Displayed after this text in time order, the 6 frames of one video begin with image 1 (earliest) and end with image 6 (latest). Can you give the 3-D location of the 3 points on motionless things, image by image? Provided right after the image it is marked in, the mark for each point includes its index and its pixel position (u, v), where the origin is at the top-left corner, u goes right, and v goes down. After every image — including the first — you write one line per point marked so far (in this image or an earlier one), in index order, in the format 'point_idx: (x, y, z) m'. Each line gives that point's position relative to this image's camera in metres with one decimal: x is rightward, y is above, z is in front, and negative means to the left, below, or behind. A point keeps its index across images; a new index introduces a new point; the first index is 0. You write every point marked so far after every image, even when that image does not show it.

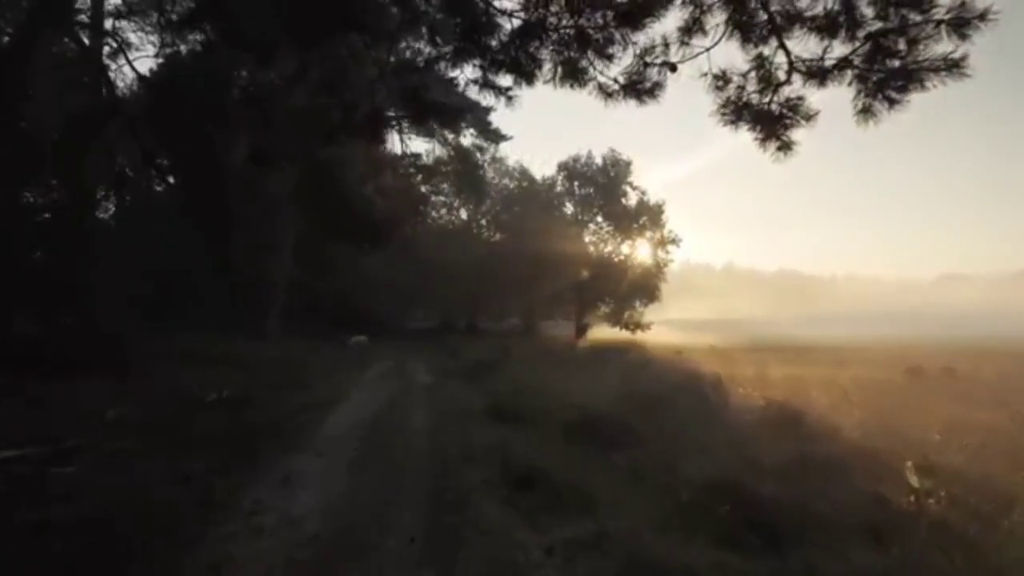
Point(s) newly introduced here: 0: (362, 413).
0: (-3.2, -2.7, +19.8) m
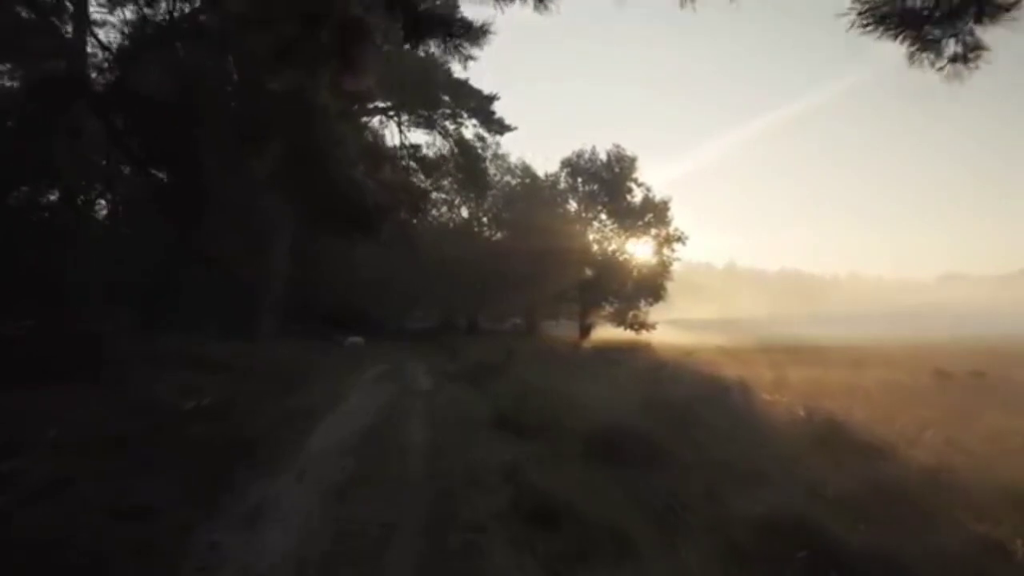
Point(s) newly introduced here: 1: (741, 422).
0: (-3.1, -2.6, +17.9) m
1: (+4.9, -3.0, +19.6) m
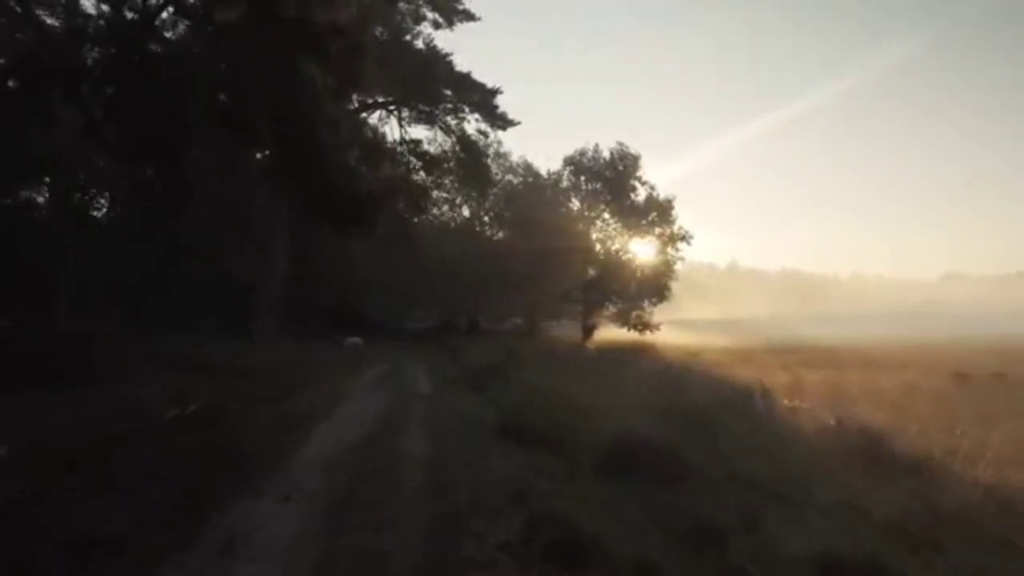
0: (-3.0, -2.6, +16.9) m
1: (+5.0, -3.0, +18.6) m
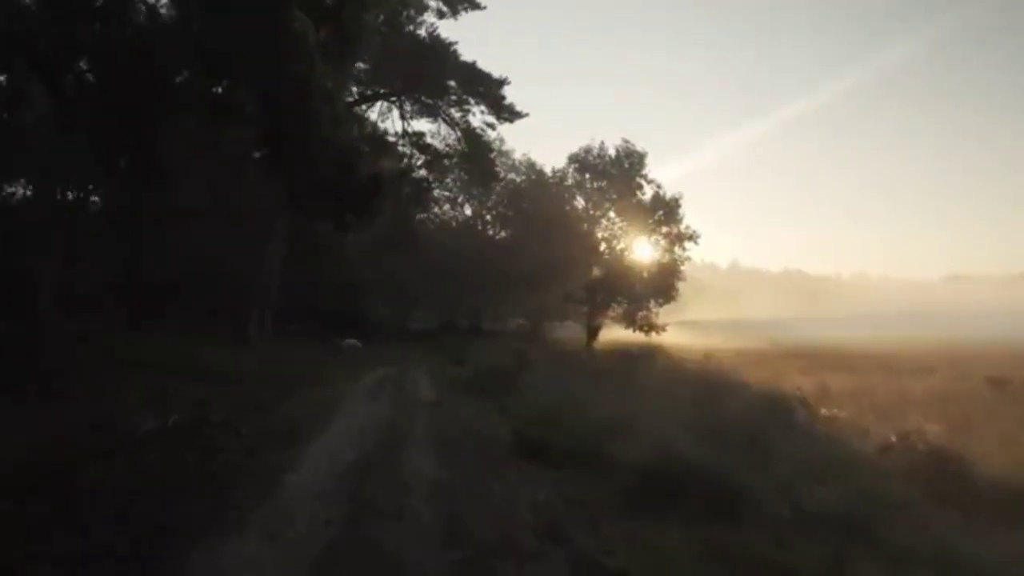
0: (-2.7, -2.6, +15.3) m
1: (+5.3, -3.0, +17.0) m
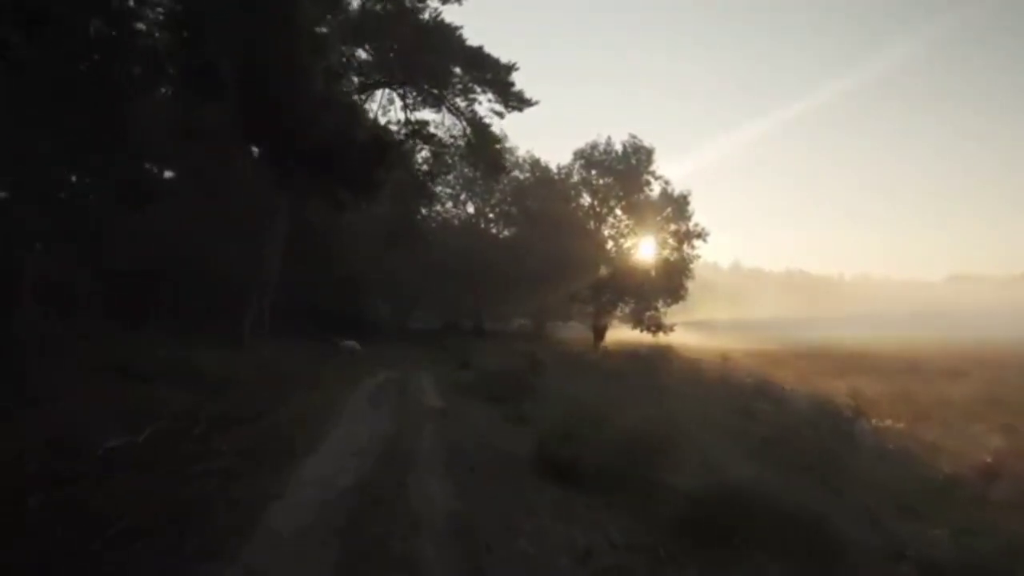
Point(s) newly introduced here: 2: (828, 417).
0: (-2.4, -2.5, +13.4) m
1: (+5.6, -2.9, +15.1) m
2: (+6.6, -2.6, +19.3) m
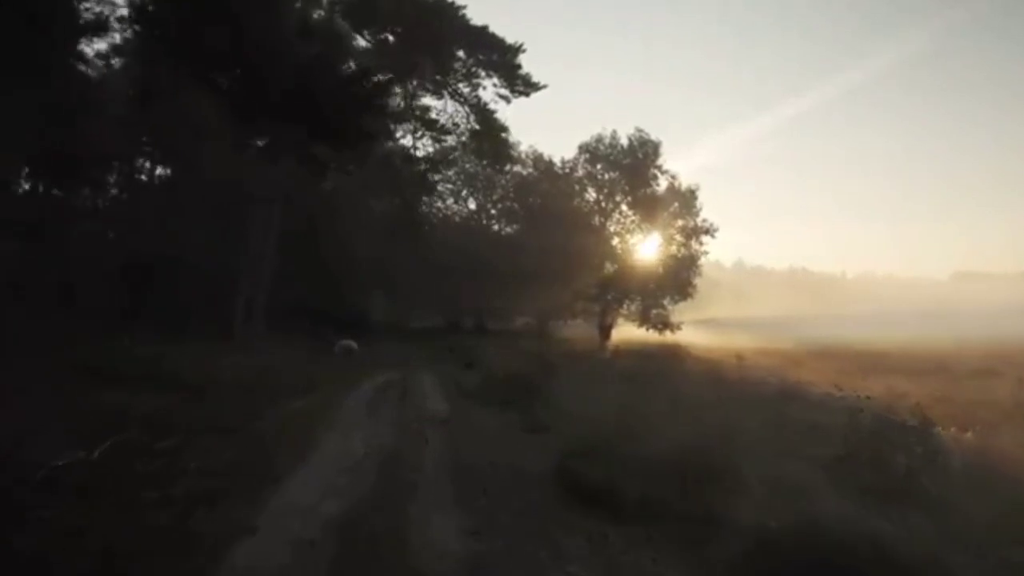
0: (-2.2, -2.4, +11.5) m
1: (+5.8, -2.8, +13.2) m
2: (+6.8, -2.5, +17.4) m
